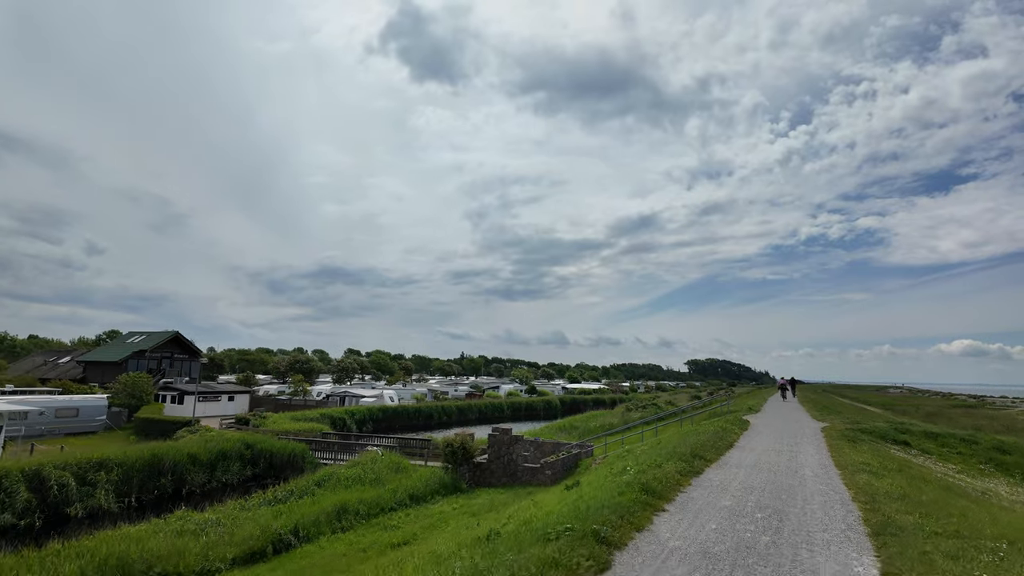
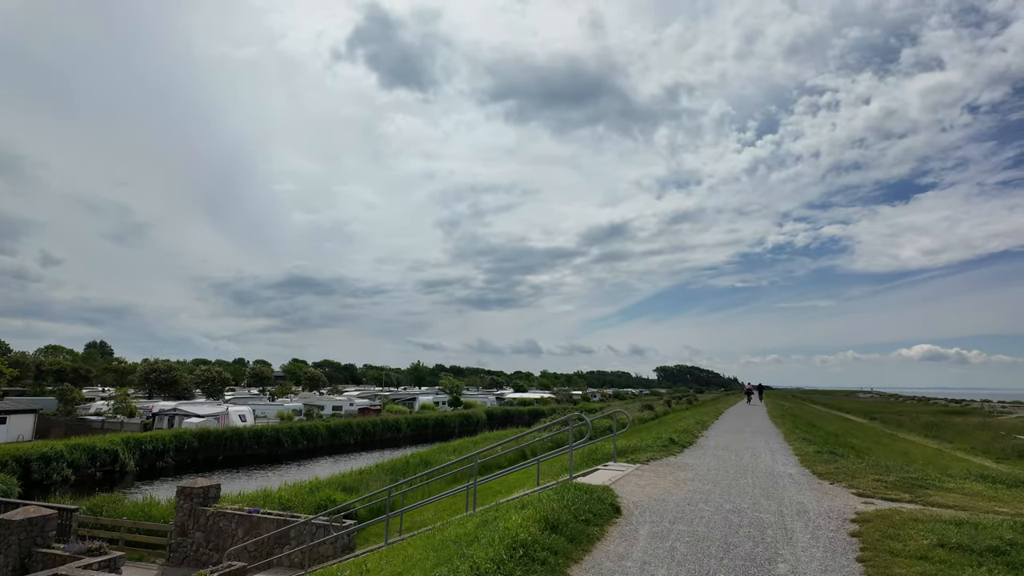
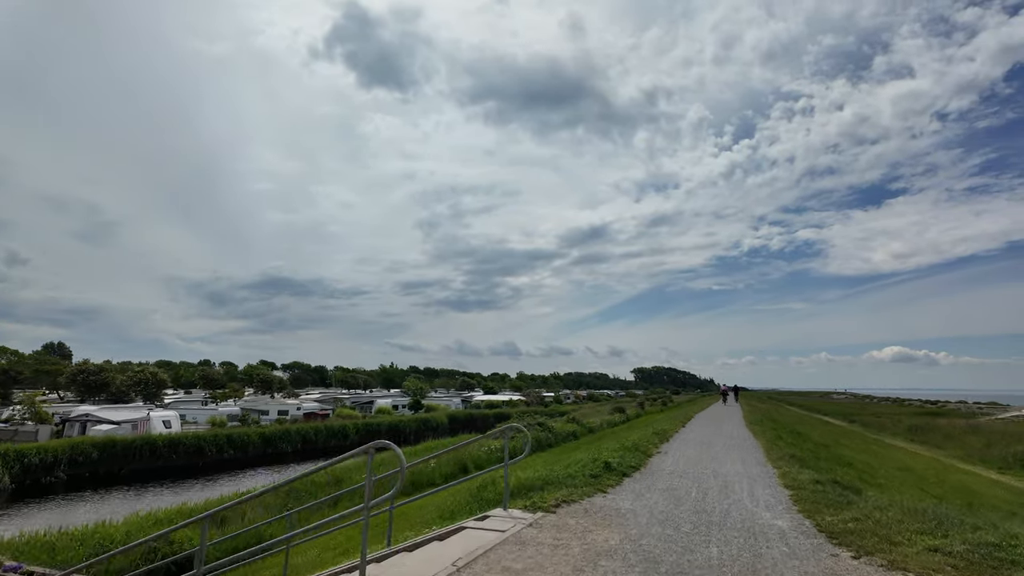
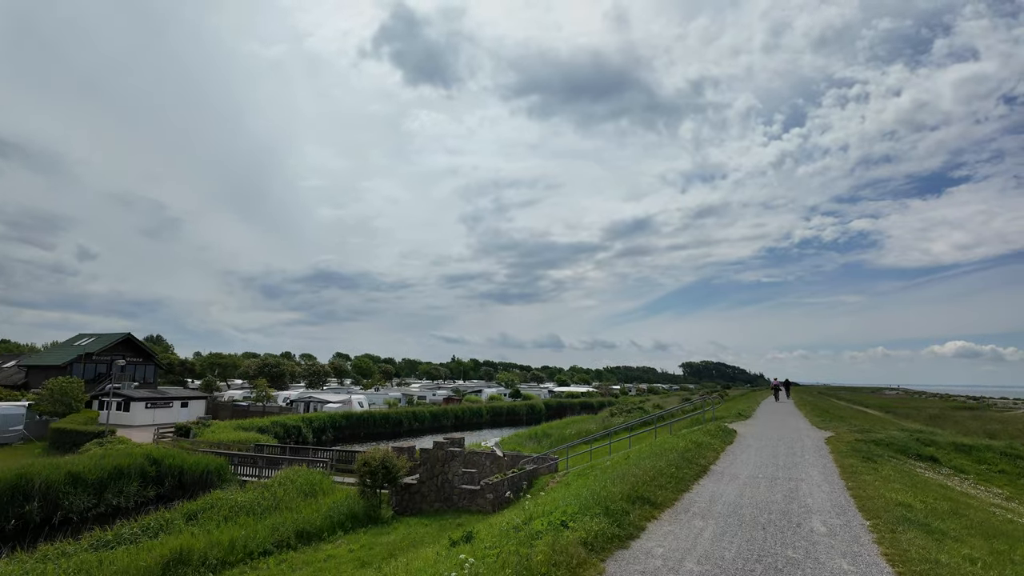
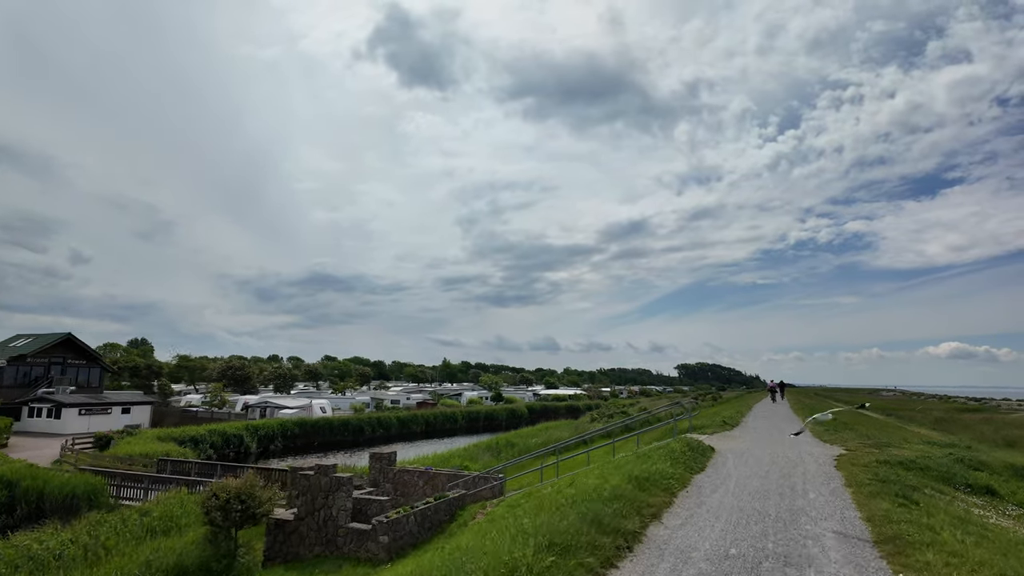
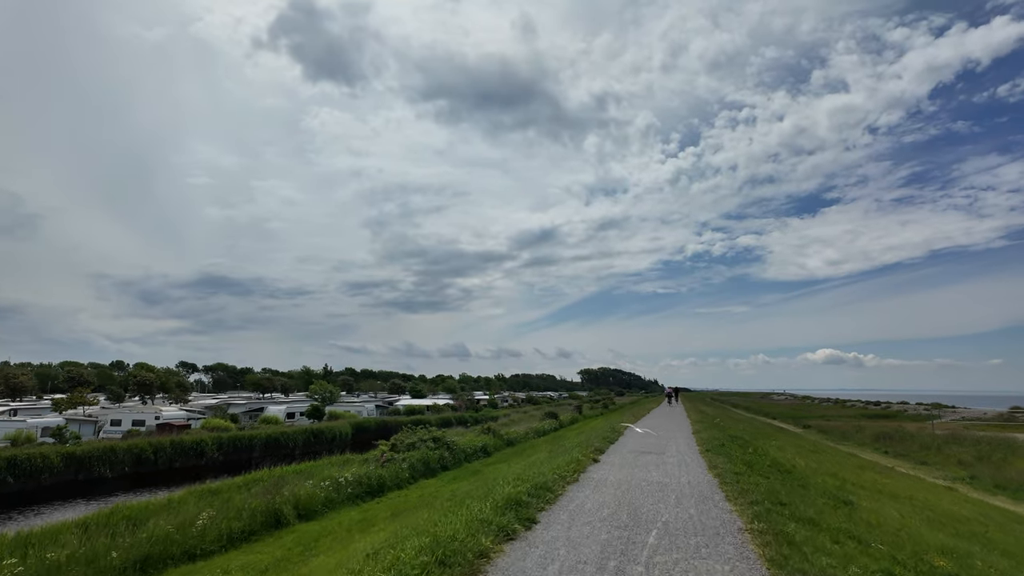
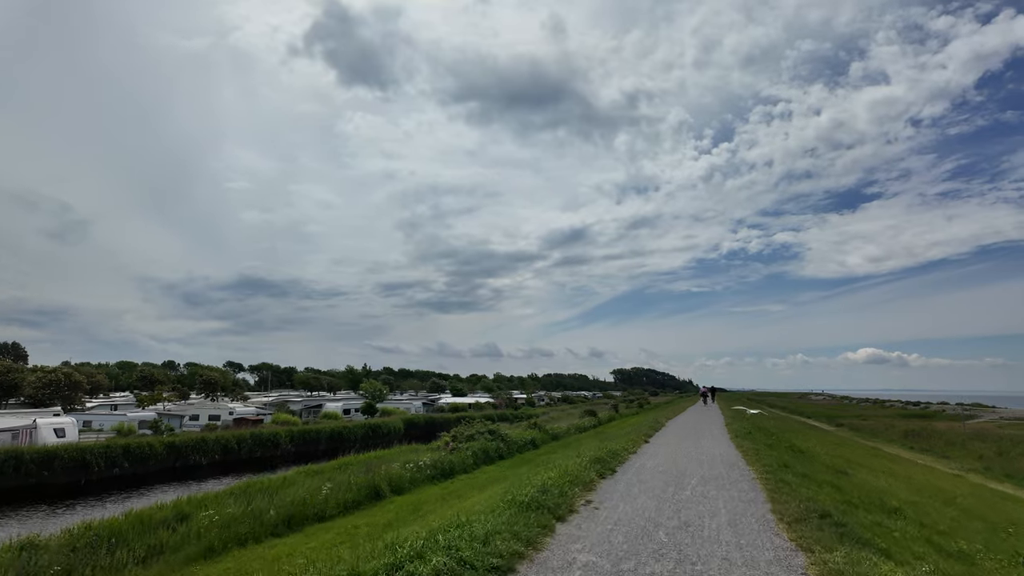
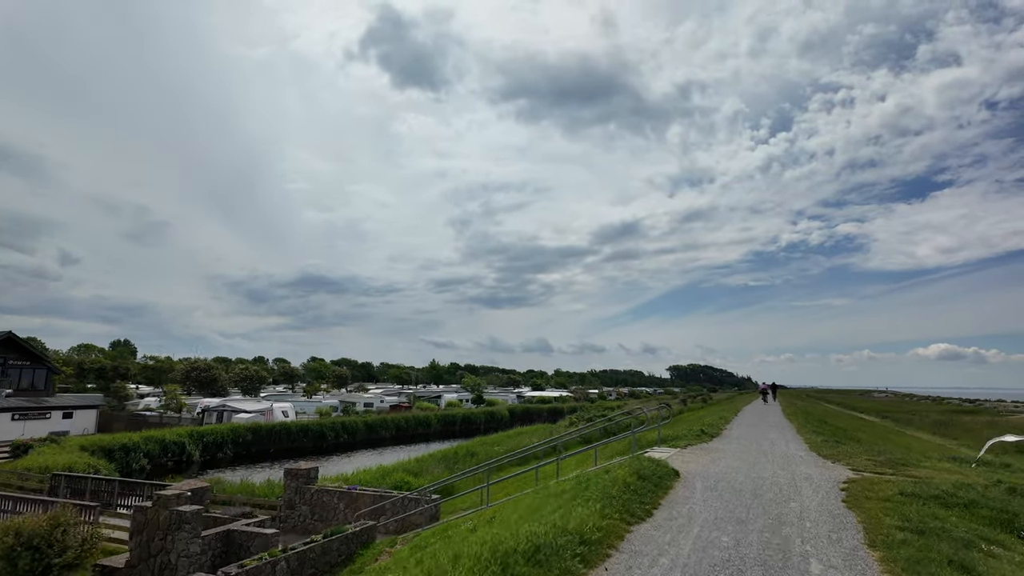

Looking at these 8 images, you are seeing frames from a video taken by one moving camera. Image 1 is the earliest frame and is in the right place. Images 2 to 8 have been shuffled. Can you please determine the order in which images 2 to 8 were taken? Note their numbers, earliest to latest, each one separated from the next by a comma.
4, 5, 8, 2, 3, 7, 6
